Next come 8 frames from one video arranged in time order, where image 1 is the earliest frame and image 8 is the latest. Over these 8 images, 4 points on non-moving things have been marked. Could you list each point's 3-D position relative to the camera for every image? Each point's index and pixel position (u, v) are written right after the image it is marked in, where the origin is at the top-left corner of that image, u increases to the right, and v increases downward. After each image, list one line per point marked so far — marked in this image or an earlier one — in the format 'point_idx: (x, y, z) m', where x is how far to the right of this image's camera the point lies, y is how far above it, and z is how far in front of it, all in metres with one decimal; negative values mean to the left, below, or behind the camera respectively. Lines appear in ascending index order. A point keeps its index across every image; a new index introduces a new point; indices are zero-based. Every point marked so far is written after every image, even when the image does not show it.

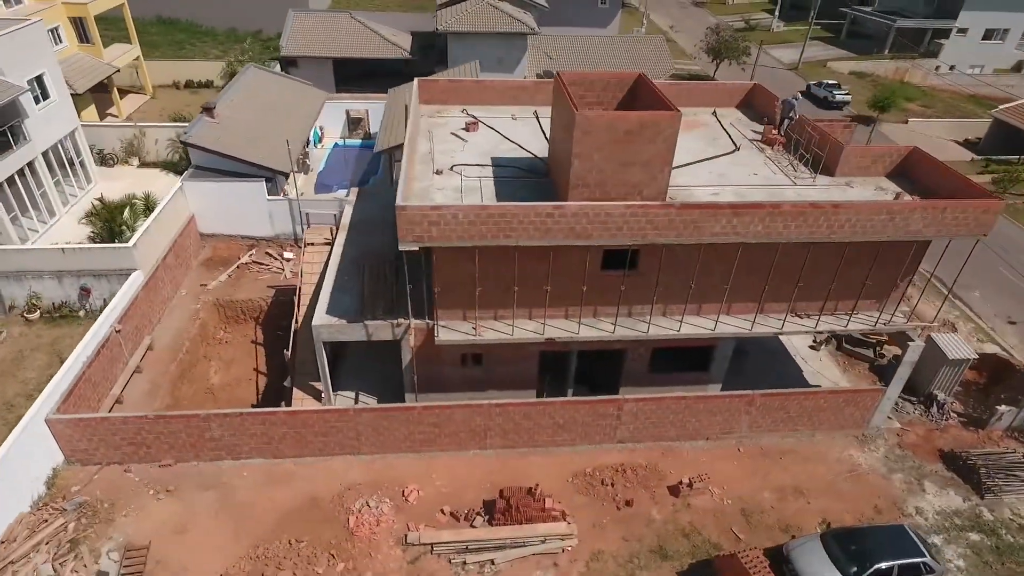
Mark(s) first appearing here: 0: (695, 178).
0: (+4.9, +3.0, +16.6) m
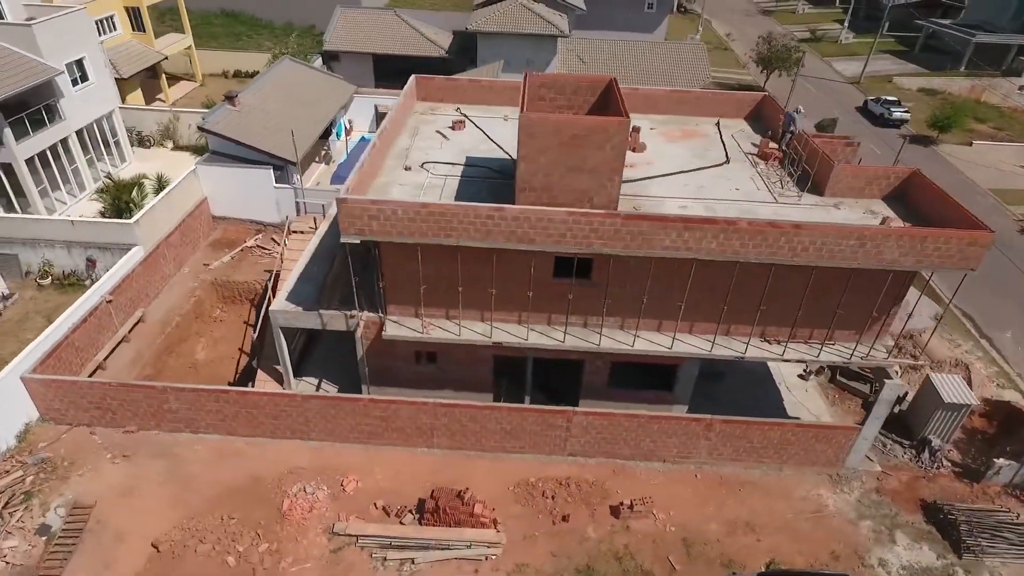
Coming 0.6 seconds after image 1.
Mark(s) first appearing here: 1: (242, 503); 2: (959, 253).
0: (+4.0, +2.6, +15.9) m
1: (-6.4, -5.1, +14.7) m
2: (+9.5, +0.7, +13.1) m
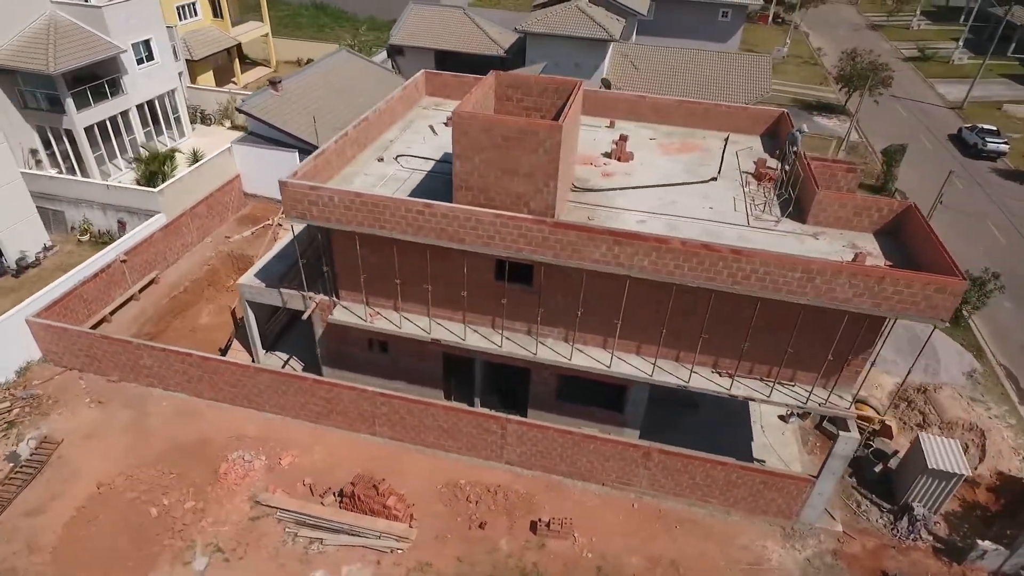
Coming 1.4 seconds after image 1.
0: (+3.0, +2.1, +15.2) m
1: (-8.3, -4.4, +15.6) m
2: (+7.8, -0.2, +11.6) m
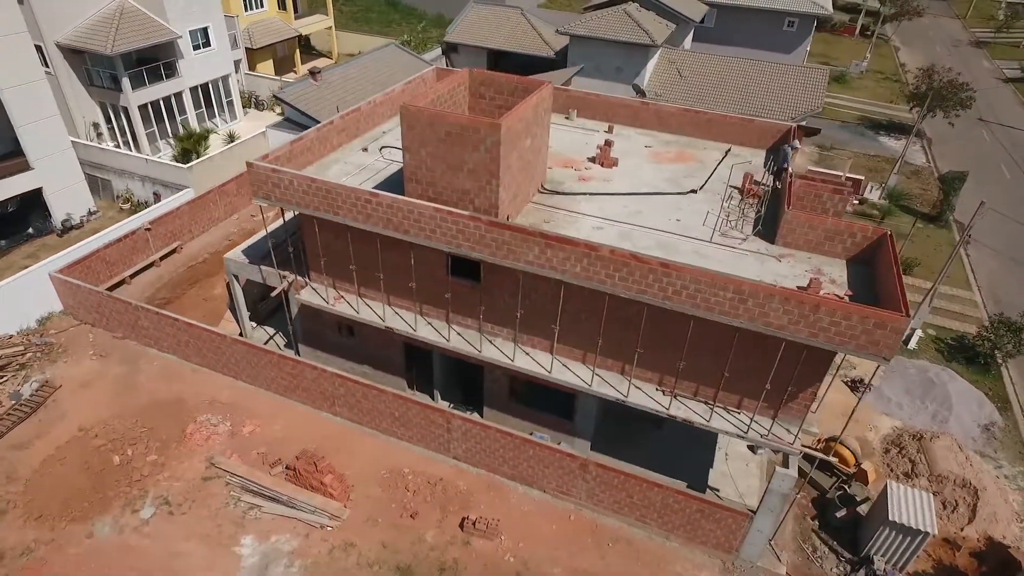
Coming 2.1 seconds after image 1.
0: (+2.1, +1.9, +14.9) m
1: (-9.6, -3.5, +16.7) m
2: (+6.1, -0.8, +10.7) m
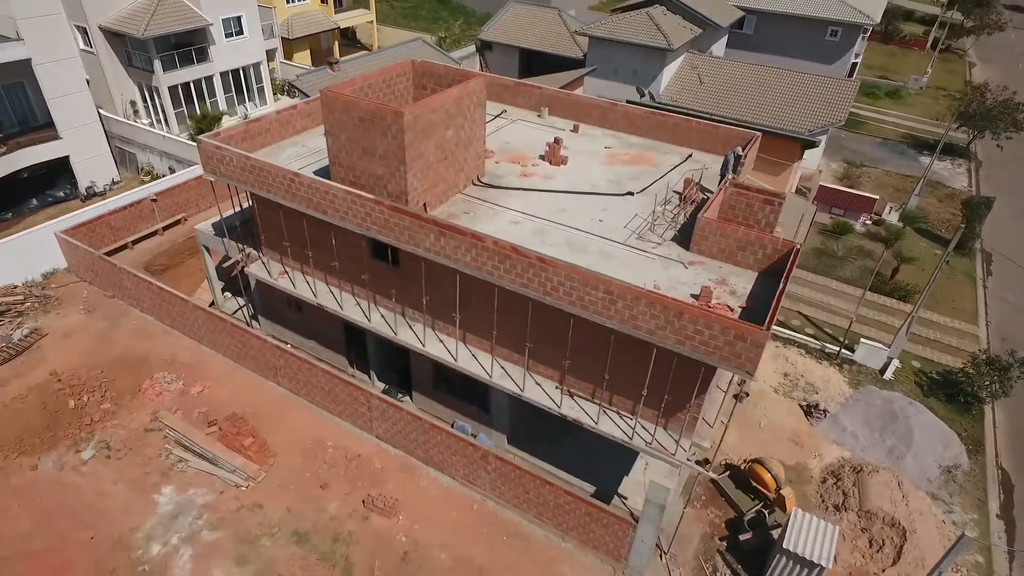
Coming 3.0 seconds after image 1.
0: (+0.3, +2.1, +14.9) m
1: (-11.5, -2.4, +18.1) m
2: (+3.6, -1.0, +10.4) m
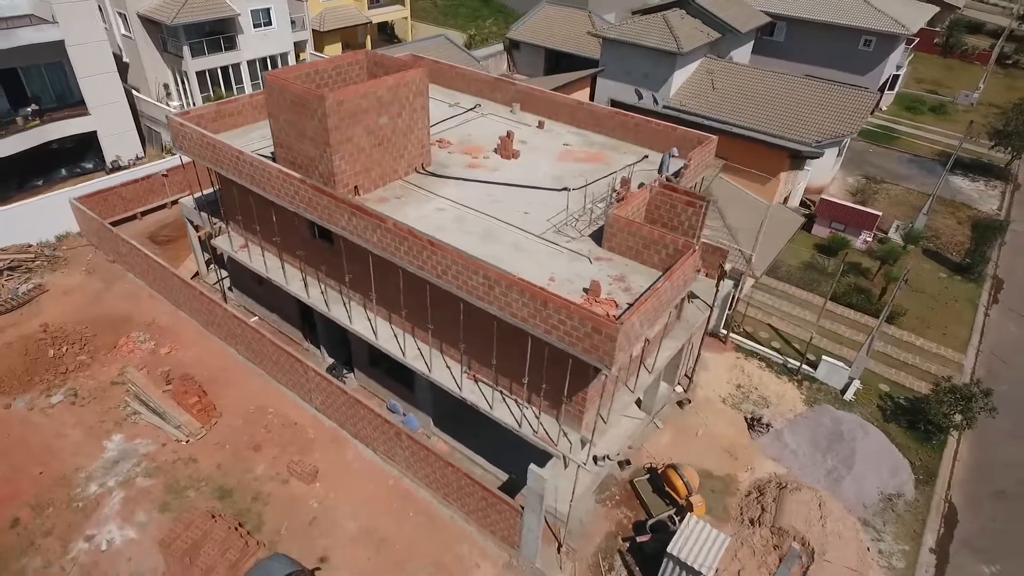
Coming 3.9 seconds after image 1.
0: (-1.3, +2.4, +15.3) m
1: (-13.1, -1.3, +19.7) m
2: (+1.3, -0.8, +10.5) m
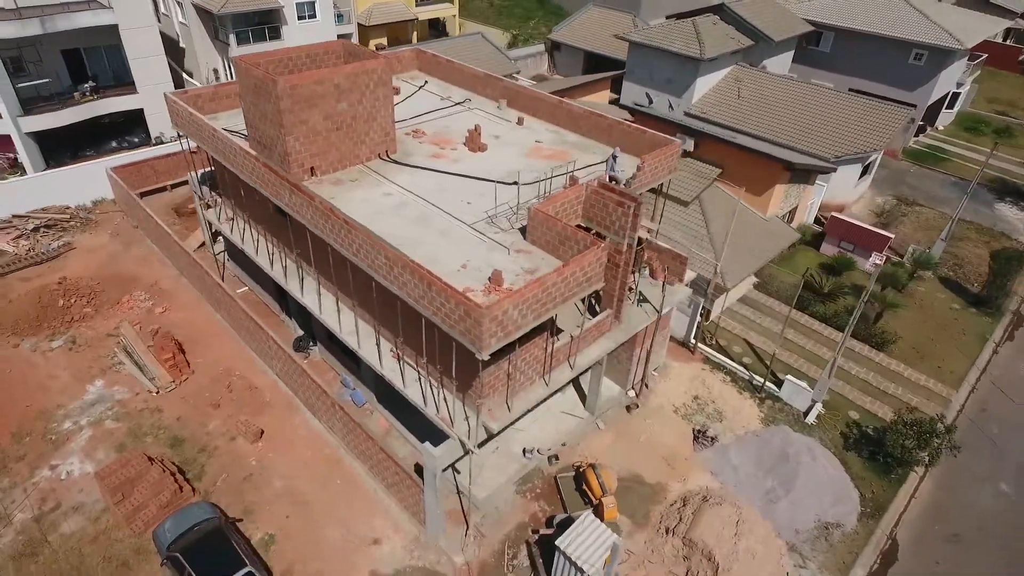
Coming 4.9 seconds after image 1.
0: (-2.6, +2.8, +15.9) m
1: (-14.0, +0.1, +21.7) m
2: (-0.9, -0.6, +10.8) m
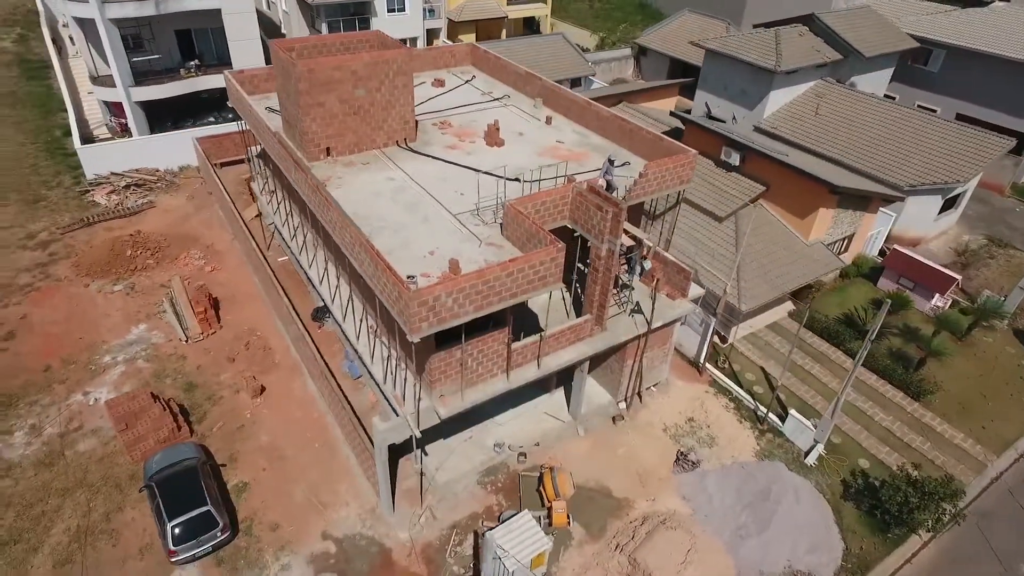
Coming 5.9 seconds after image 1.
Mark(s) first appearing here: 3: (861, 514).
0: (-2.5, +3.2, +16.5) m
1: (-13.1, +1.8, +24.1) m
2: (-2.1, -0.2, +11.2) m
3: (+8.8, -5.7, +15.4) m
